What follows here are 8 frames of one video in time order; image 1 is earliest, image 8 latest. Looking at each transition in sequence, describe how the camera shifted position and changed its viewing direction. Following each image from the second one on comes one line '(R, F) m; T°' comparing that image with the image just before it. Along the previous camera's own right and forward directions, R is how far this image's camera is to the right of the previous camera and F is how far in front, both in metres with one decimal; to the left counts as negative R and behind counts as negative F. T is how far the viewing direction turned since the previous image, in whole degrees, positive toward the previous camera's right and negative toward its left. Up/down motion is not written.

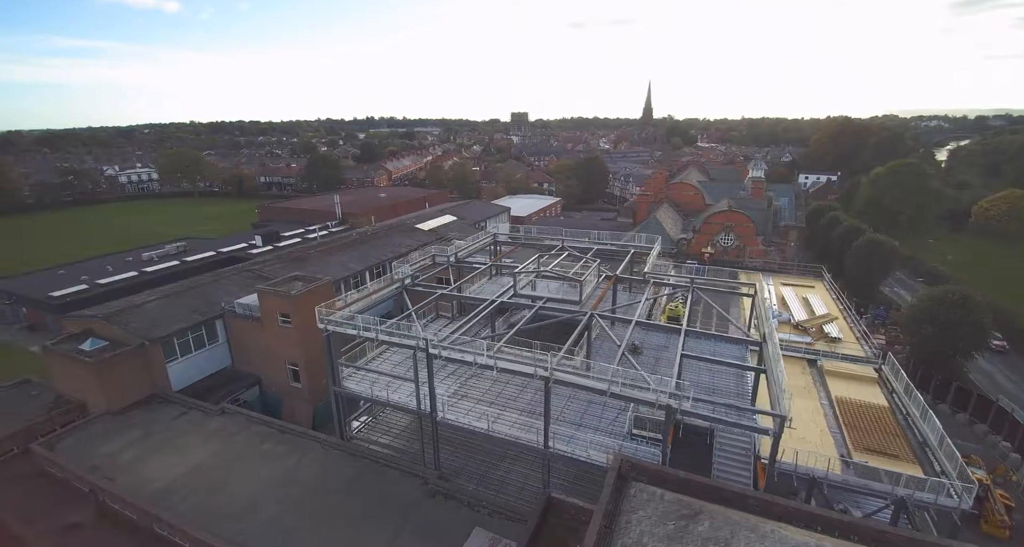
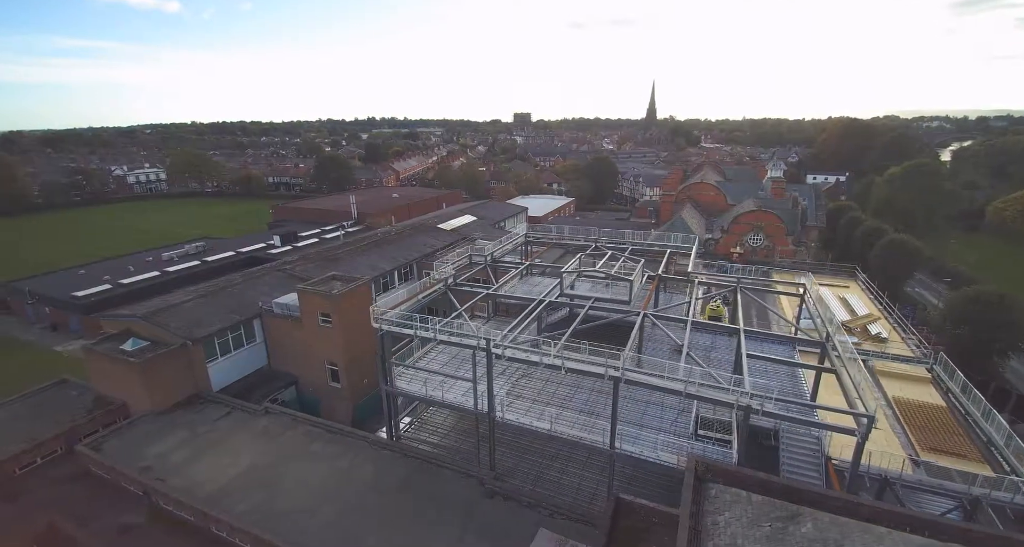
(-1.9, +0.1) m; 0°
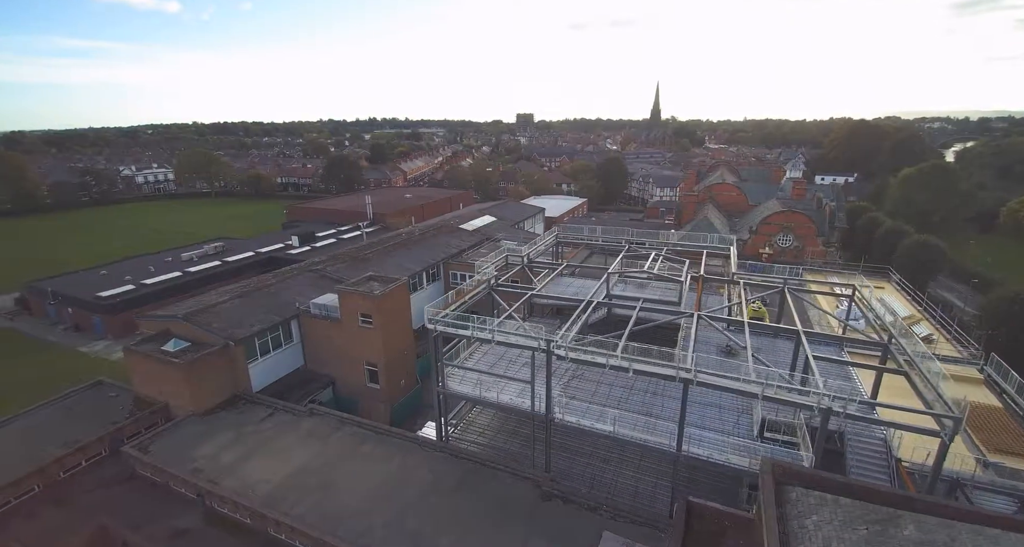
(-1.9, +0.1) m; 0°
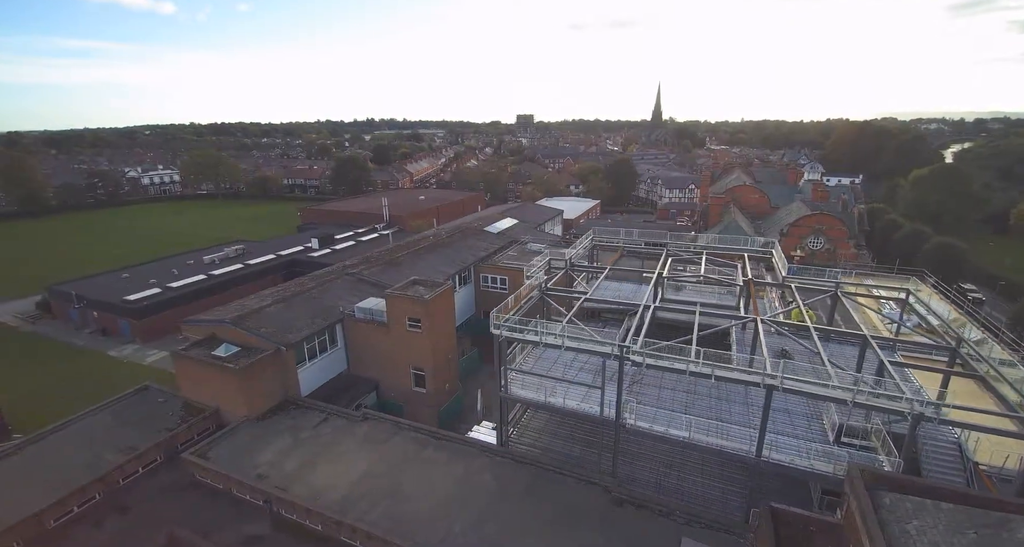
(-2.4, 0.0) m; +1°
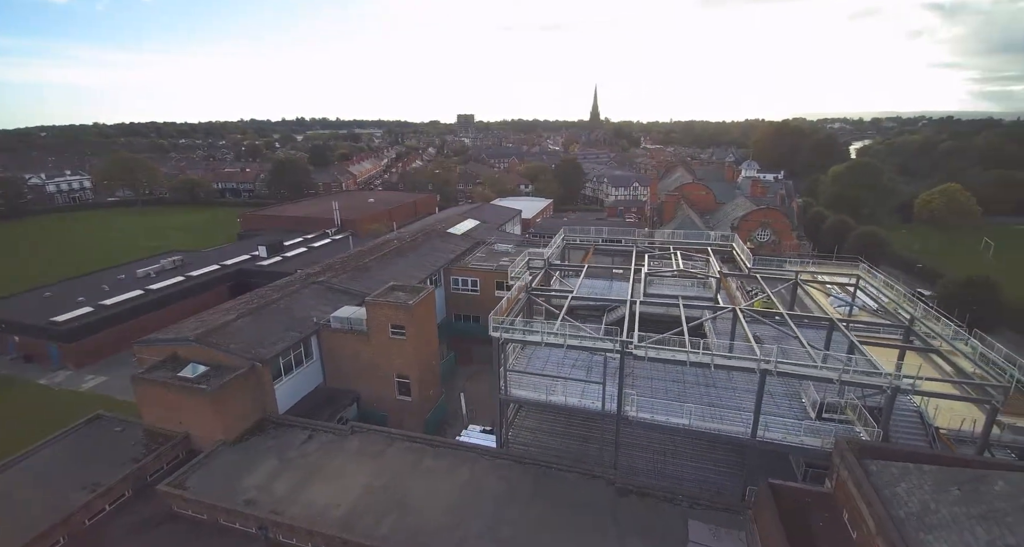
(-1.8, 0.0) m; +7°
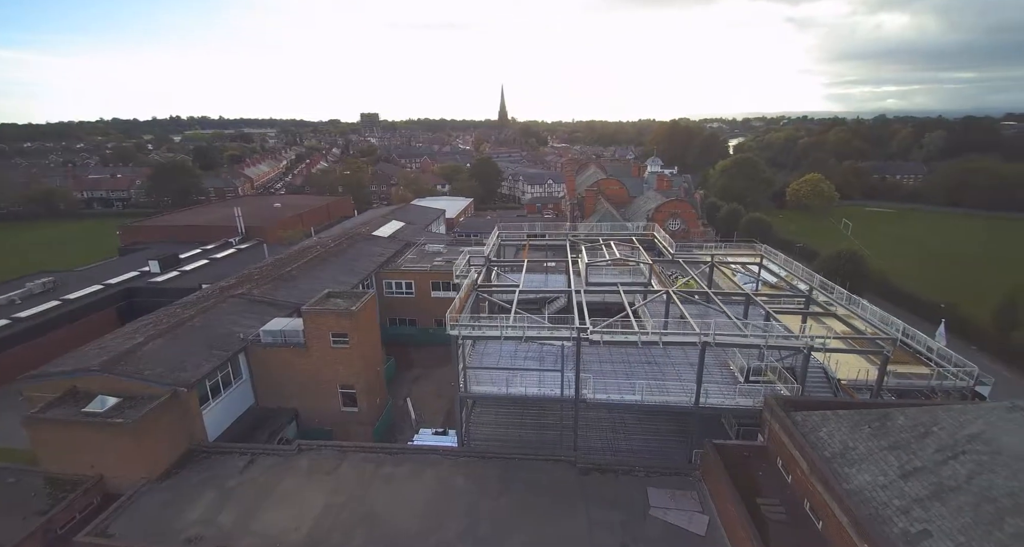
(-1.4, -0.1) m; +10°
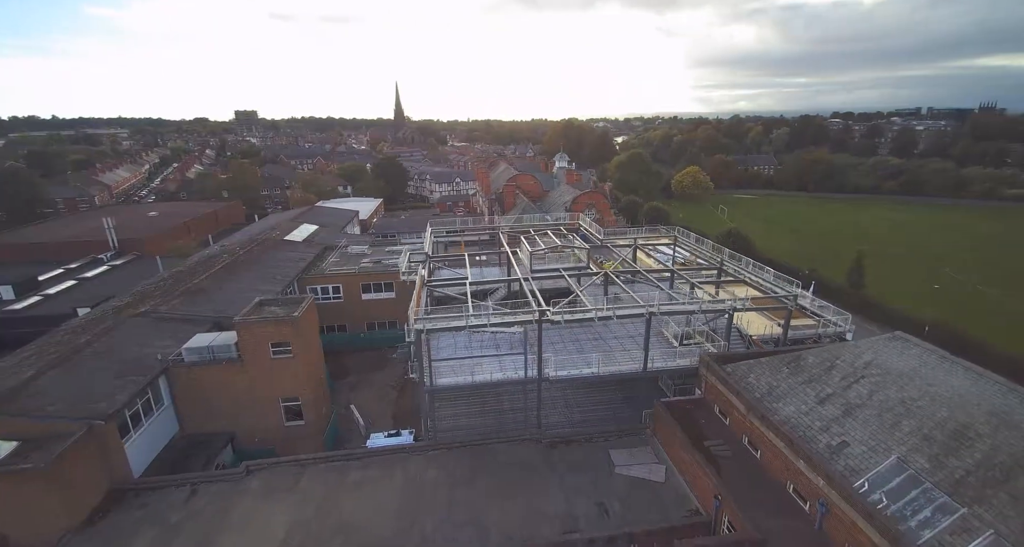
(-2.0, -0.5) m; +12°
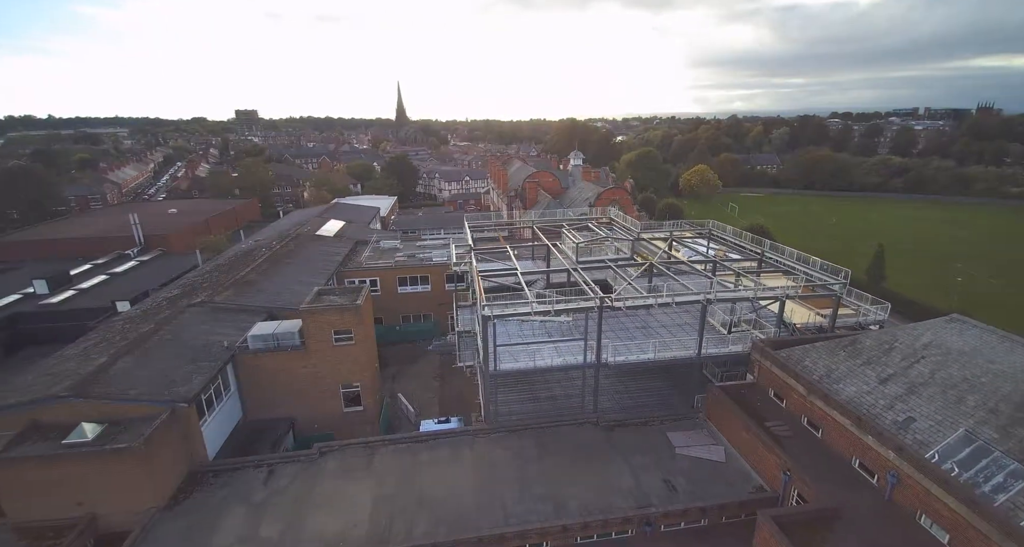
(-2.4, -0.6) m; 0°
